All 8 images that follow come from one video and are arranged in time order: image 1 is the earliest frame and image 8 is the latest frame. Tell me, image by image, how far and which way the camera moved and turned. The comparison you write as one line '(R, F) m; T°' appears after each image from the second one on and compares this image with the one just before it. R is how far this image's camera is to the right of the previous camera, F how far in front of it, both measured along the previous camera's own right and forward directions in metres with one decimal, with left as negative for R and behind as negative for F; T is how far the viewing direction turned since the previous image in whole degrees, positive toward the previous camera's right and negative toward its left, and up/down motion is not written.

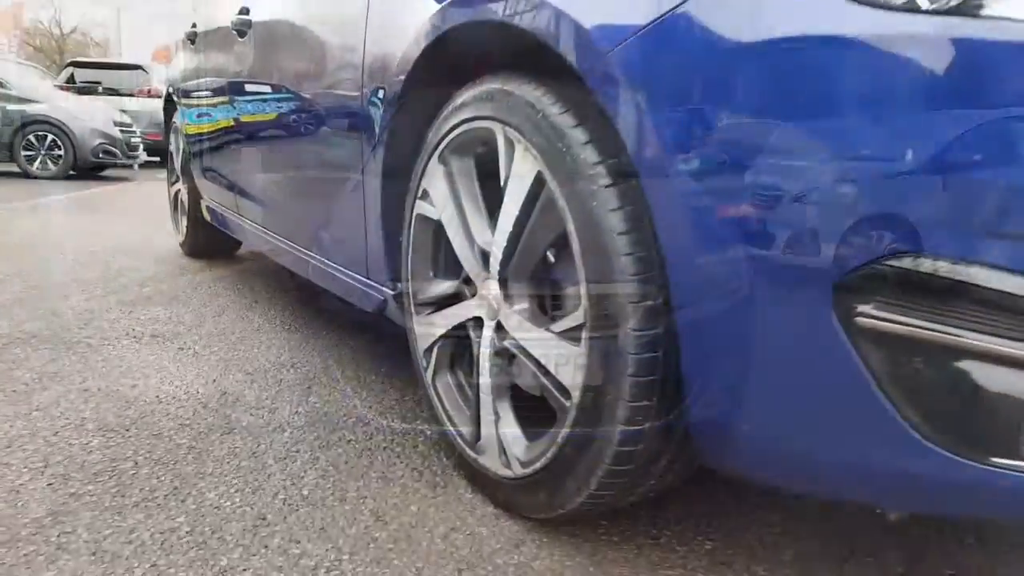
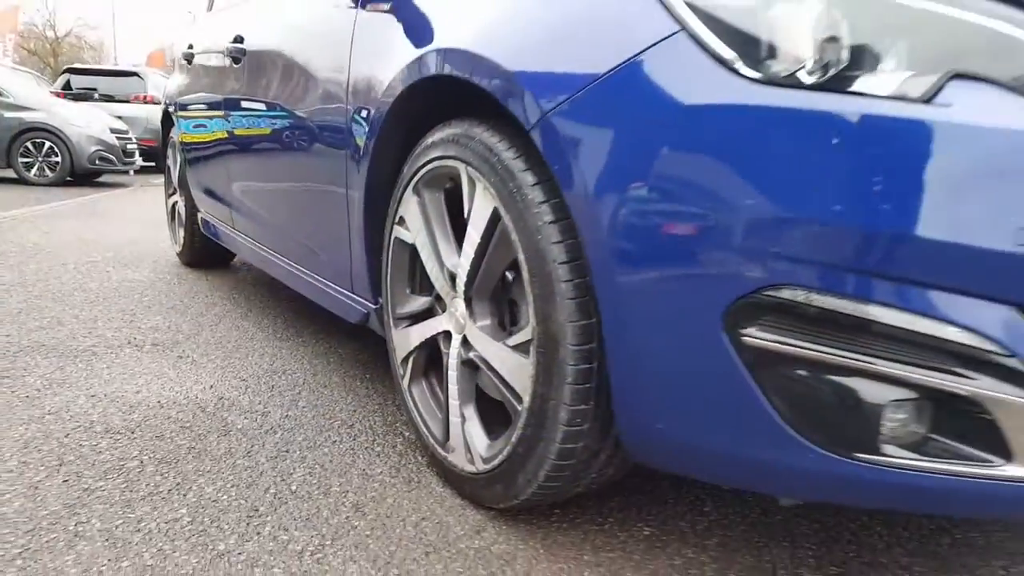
(+0.1, -0.2) m; 0°
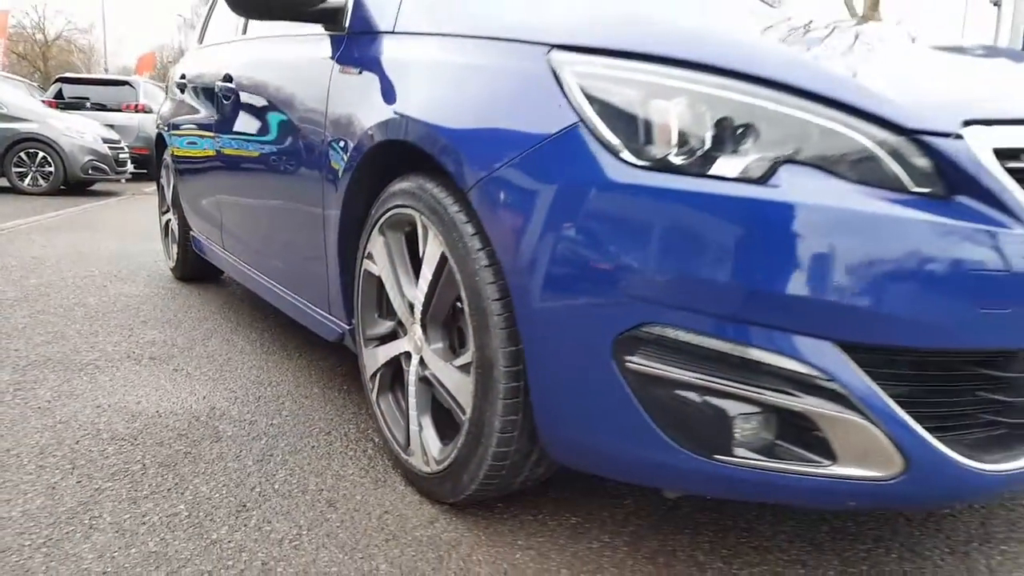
(+0.1, -0.3) m; +1°
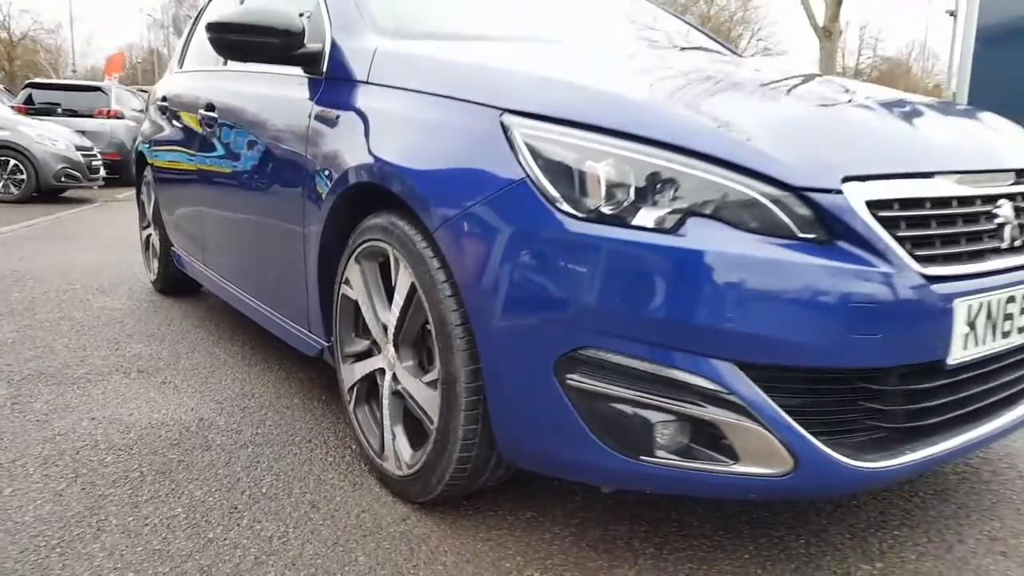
(0.0, -0.2) m; +2°
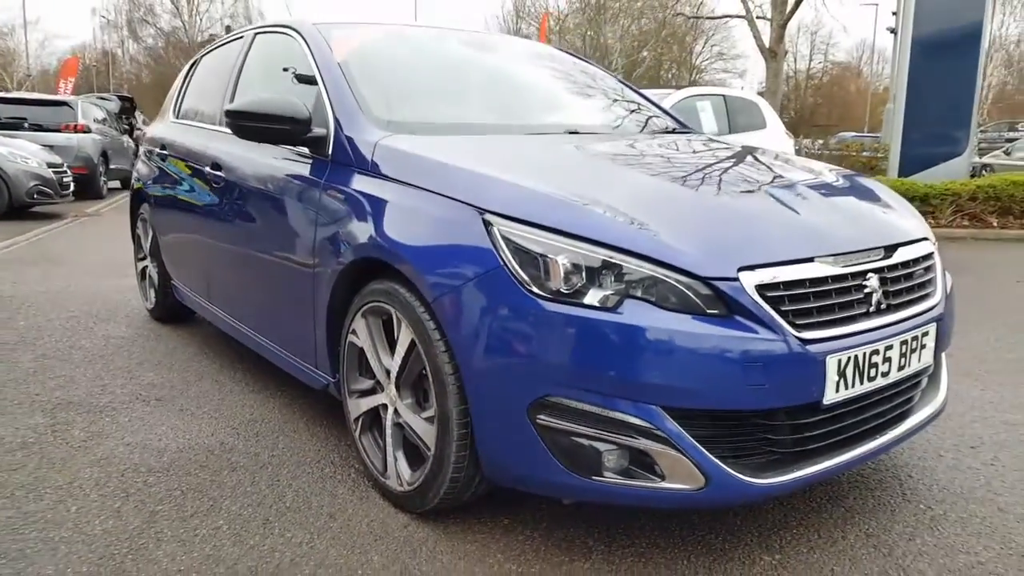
(-0.1, -0.5) m; +3°
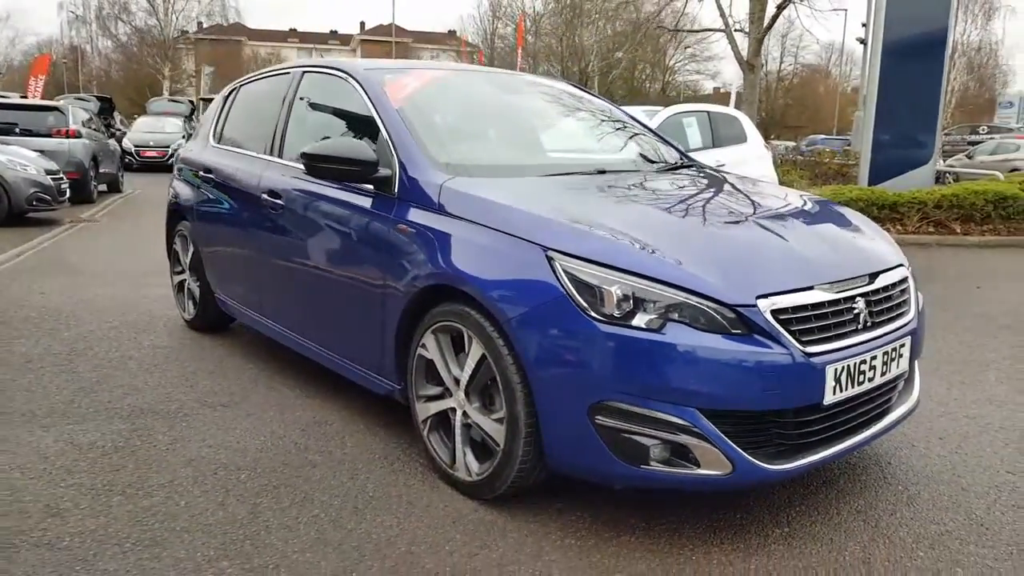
(-0.3, -0.5) m; +2°
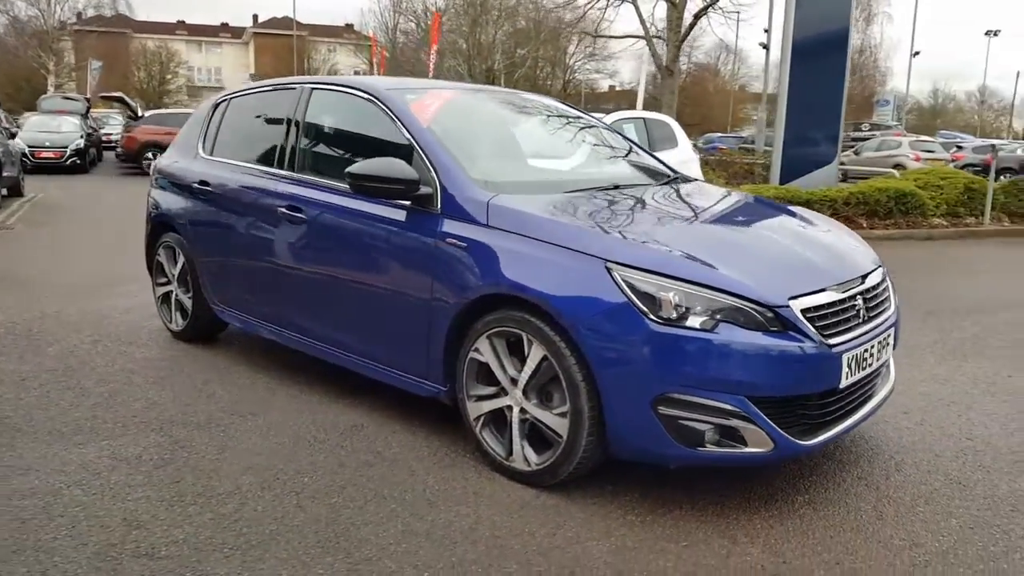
(-0.6, -0.3) m; +7°
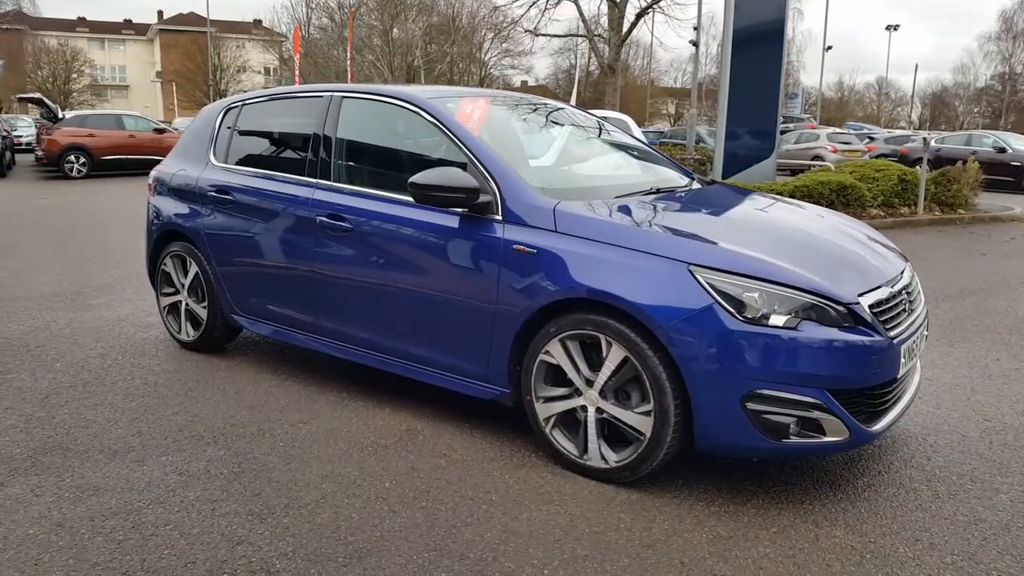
(-0.7, -0.1) m; +6°
